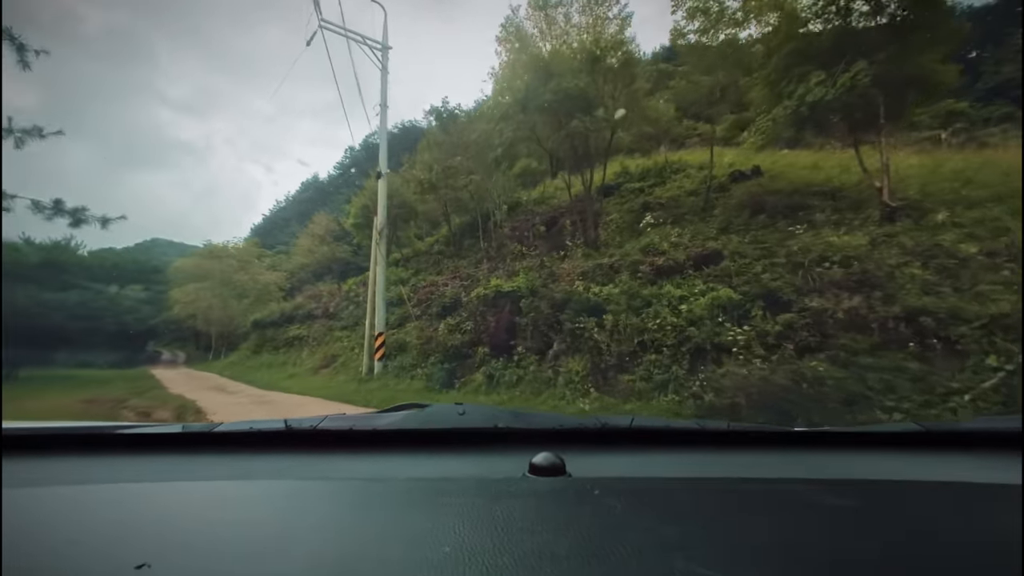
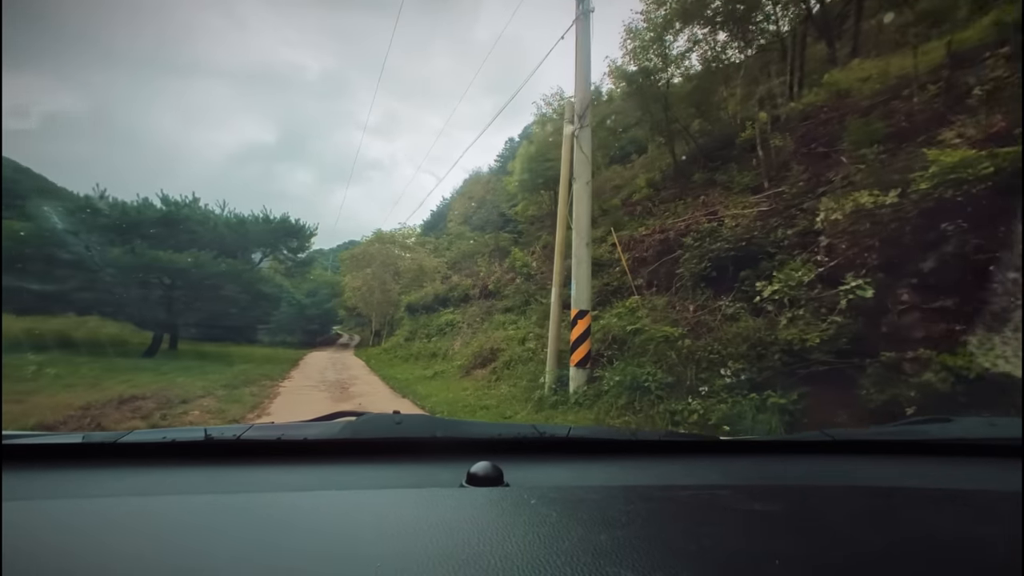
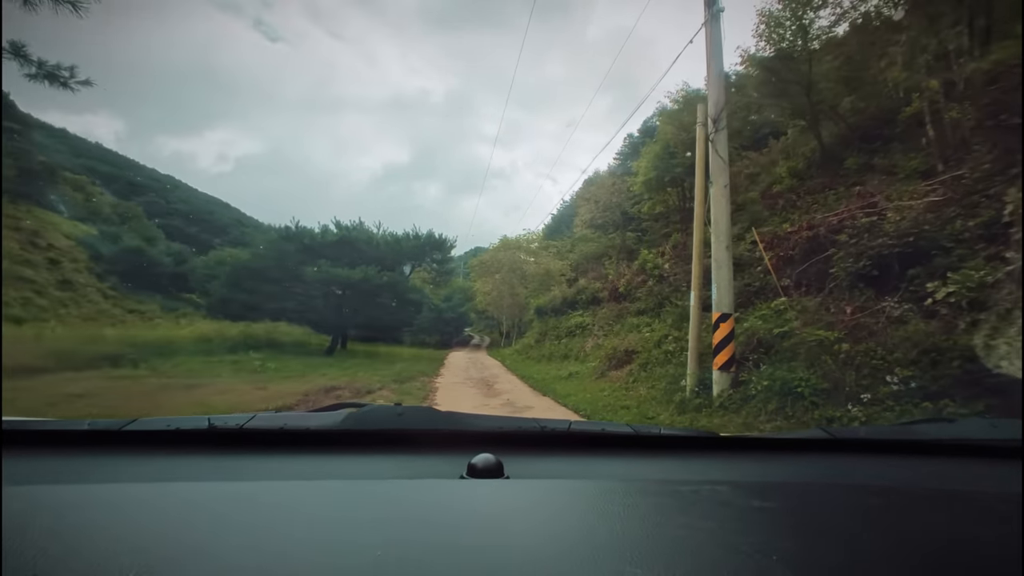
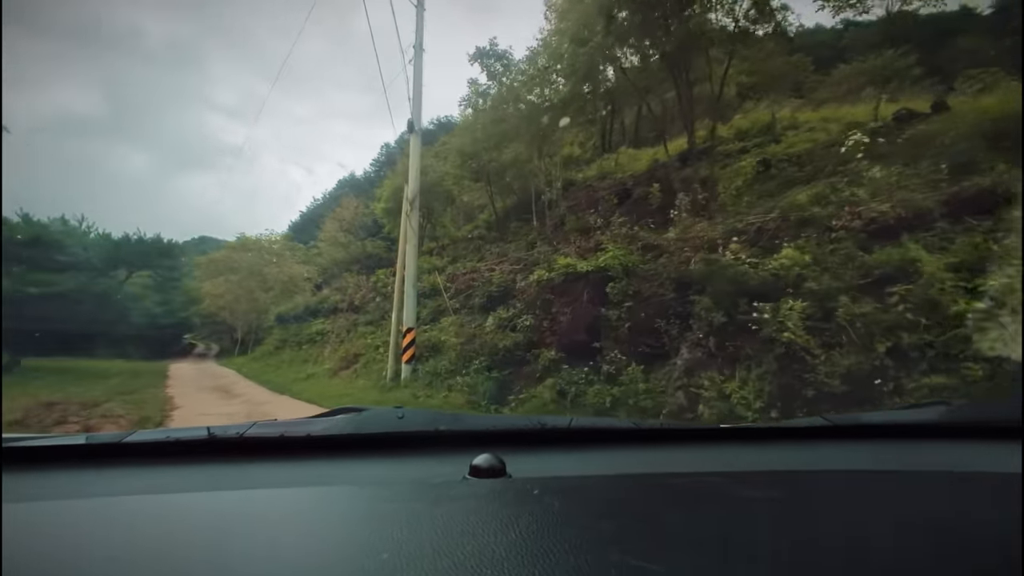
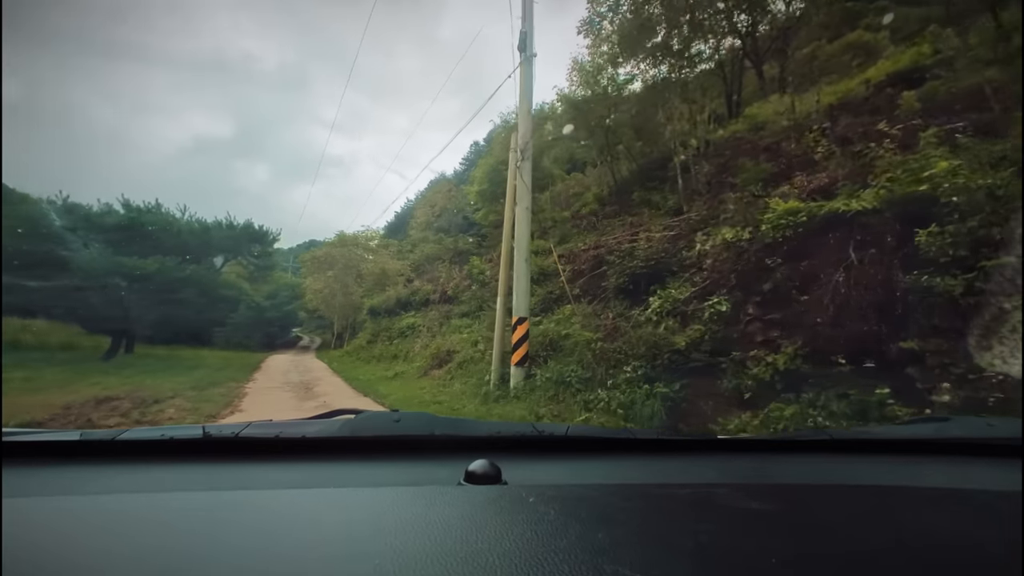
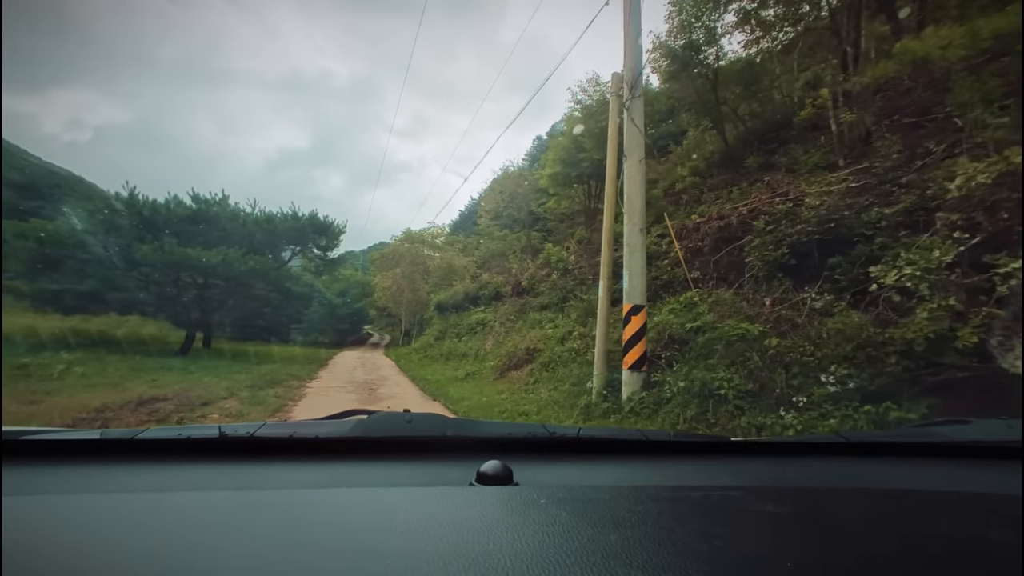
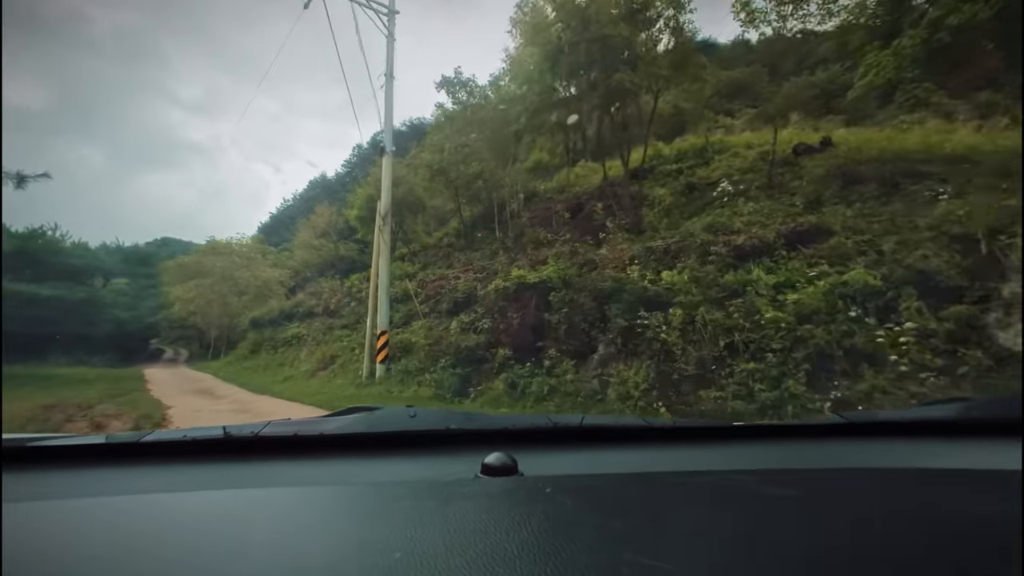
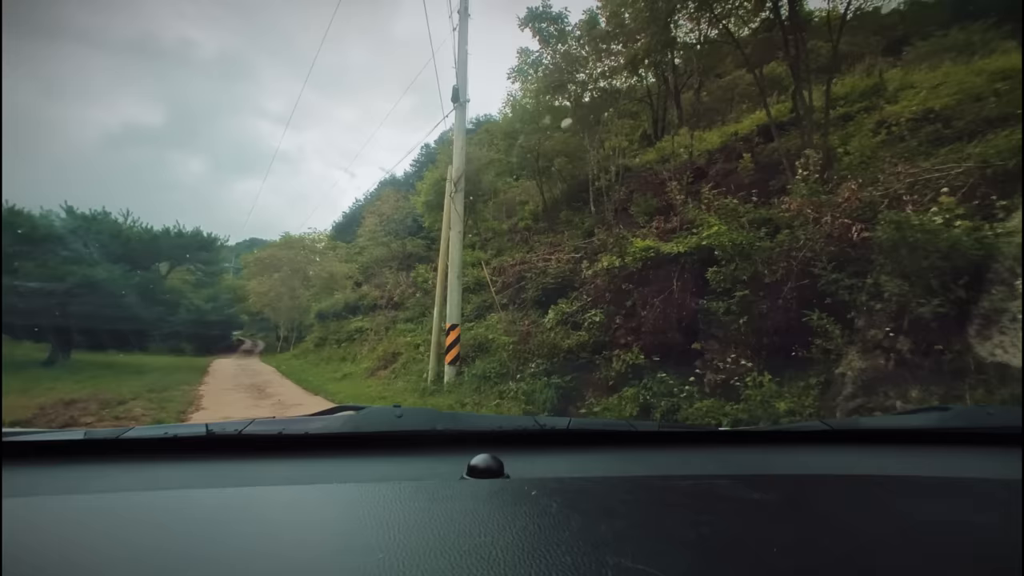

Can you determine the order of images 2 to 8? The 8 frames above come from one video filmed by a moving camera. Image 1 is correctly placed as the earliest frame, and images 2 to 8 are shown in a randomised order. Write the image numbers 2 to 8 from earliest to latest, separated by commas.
7, 4, 8, 5, 2, 6, 3
